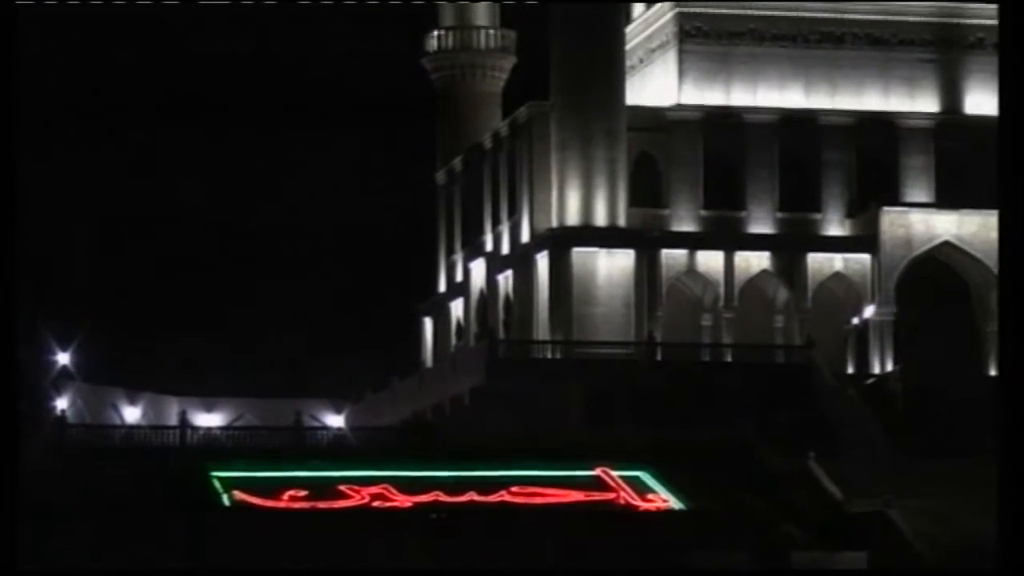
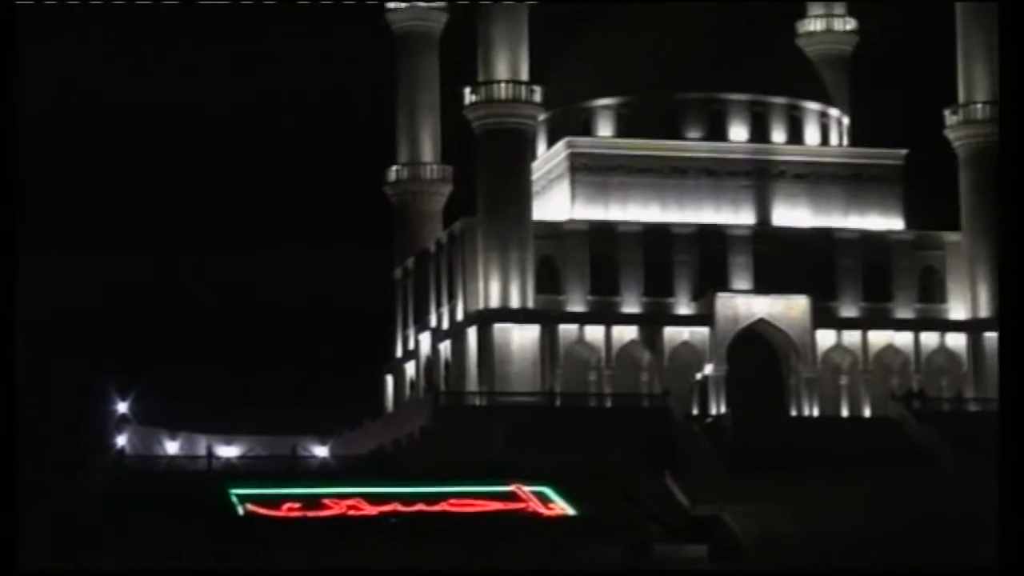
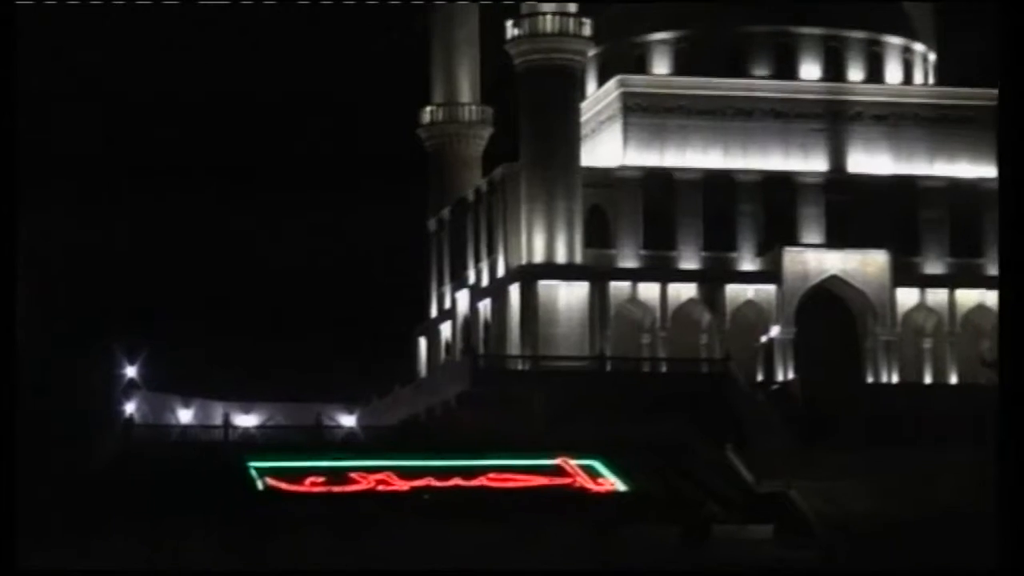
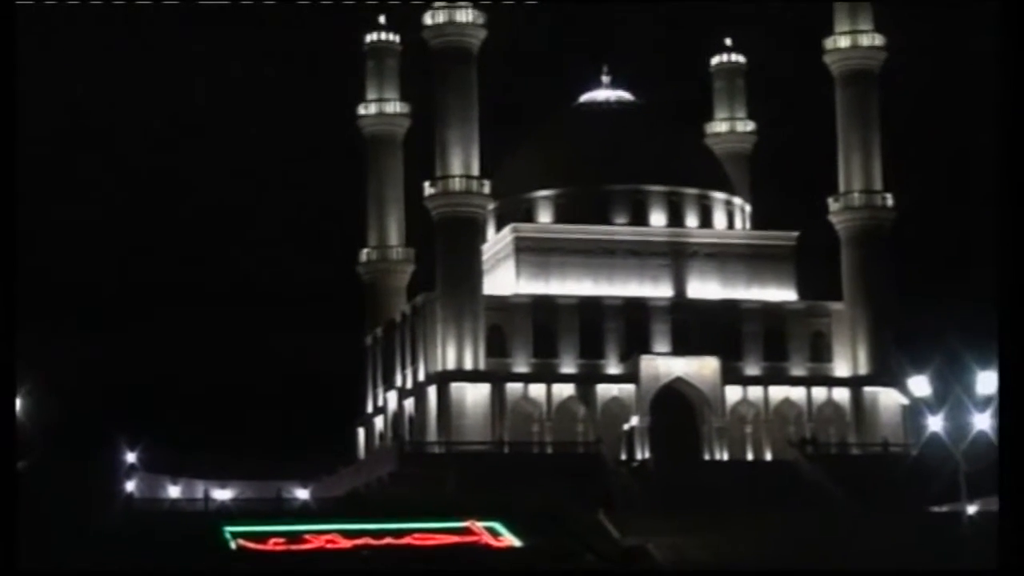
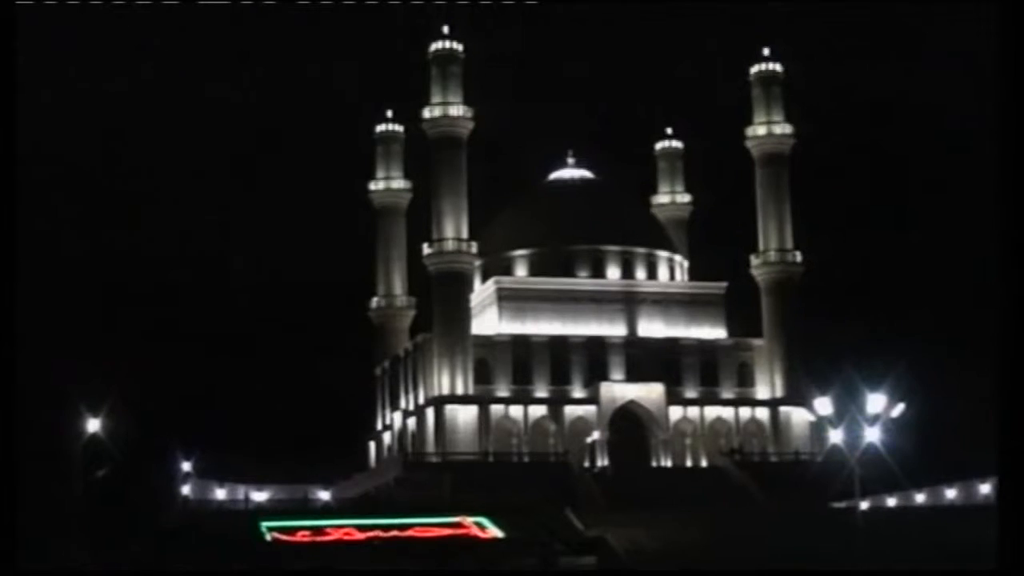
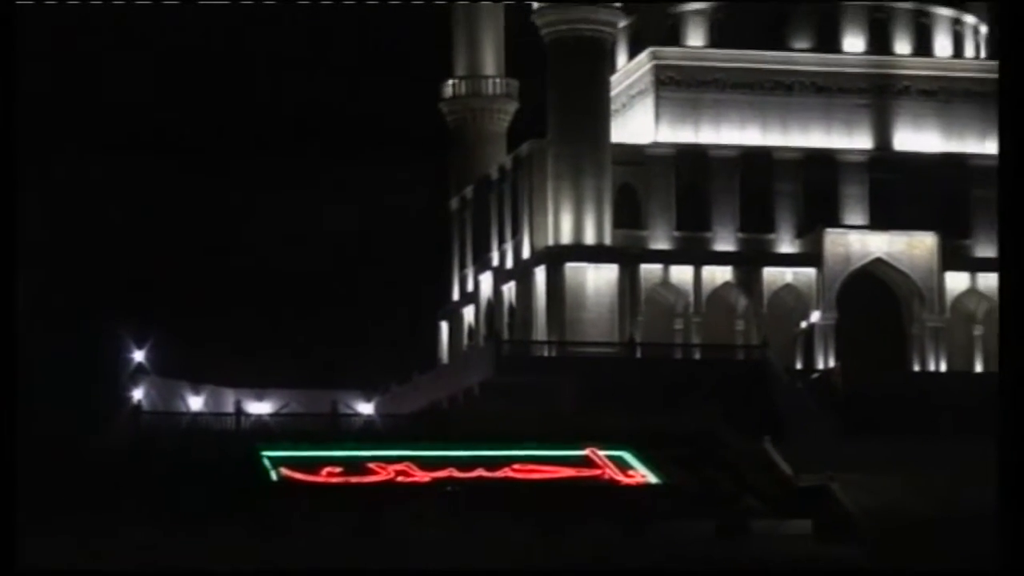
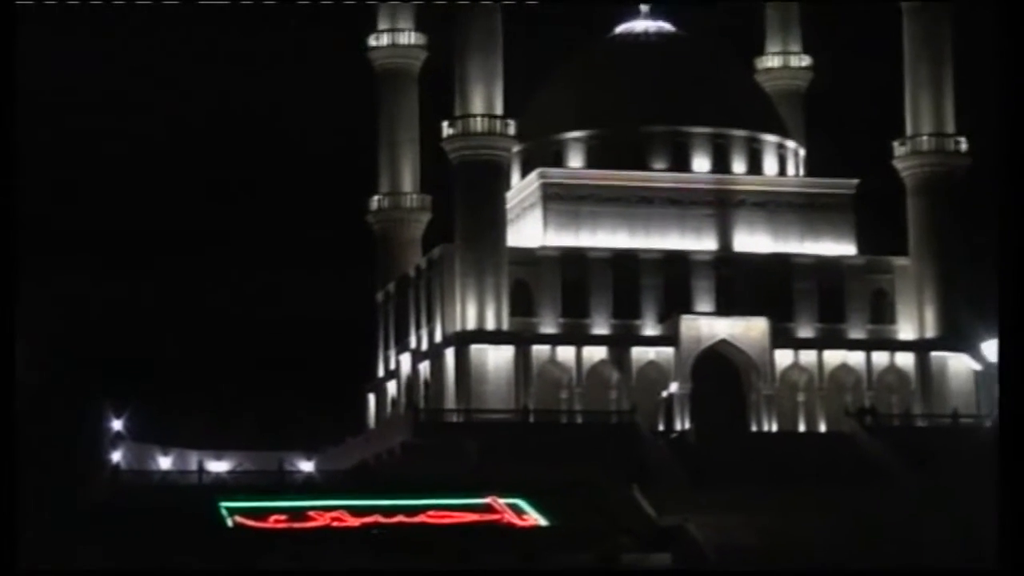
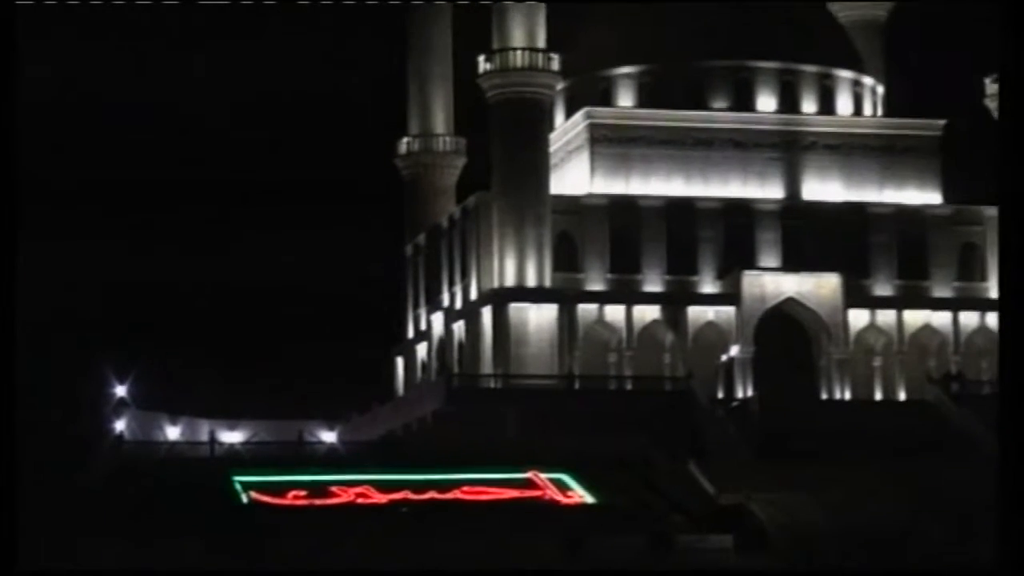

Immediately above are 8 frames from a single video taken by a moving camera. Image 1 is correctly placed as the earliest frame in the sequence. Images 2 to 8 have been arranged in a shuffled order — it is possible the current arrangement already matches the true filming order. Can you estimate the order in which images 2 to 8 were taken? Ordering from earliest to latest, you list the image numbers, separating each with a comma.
6, 3, 8, 2, 7, 4, 5
